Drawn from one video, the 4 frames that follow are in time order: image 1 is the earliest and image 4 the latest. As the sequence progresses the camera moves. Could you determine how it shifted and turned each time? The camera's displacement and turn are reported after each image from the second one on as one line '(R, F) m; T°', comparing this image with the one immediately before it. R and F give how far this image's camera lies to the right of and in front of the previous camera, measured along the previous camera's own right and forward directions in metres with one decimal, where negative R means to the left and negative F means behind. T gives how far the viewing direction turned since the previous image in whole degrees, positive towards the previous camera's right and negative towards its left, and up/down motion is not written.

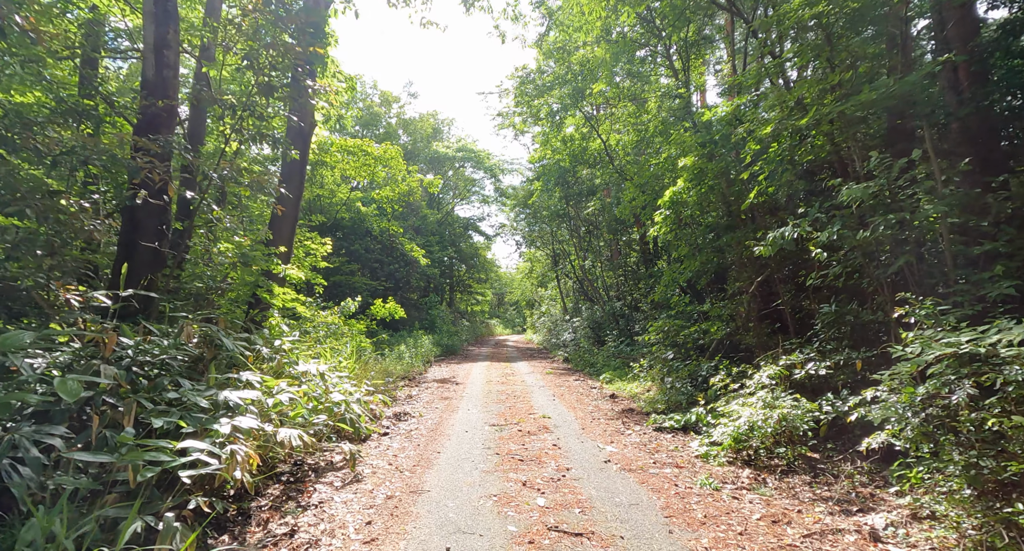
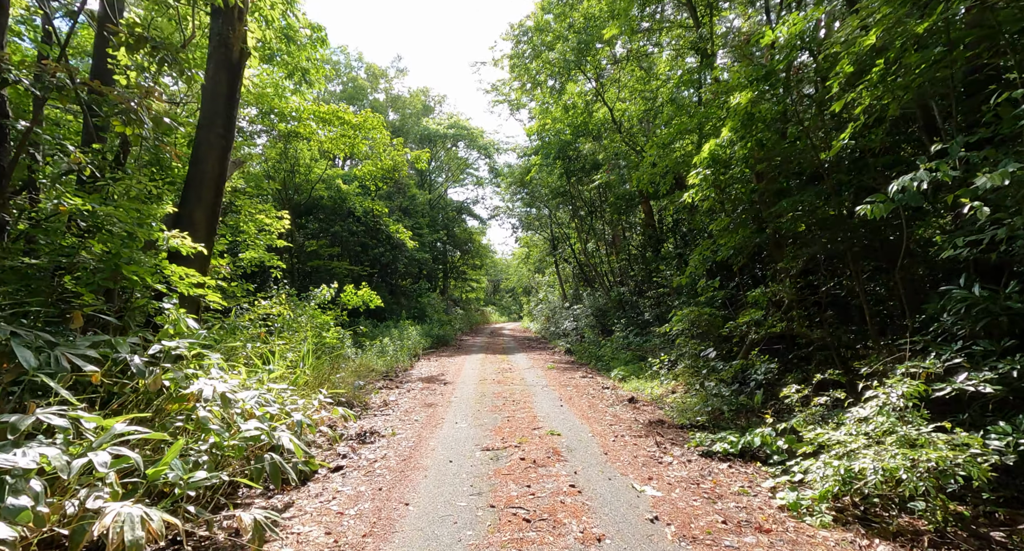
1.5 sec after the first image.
(0.0, +1.8) m; +1°
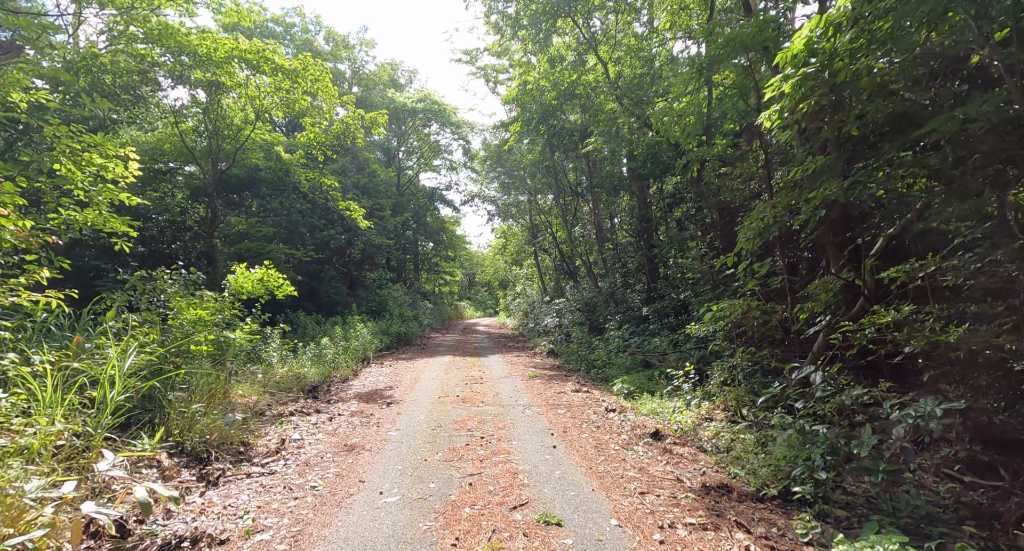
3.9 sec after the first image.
(+0.1, +2.7) m; +3°
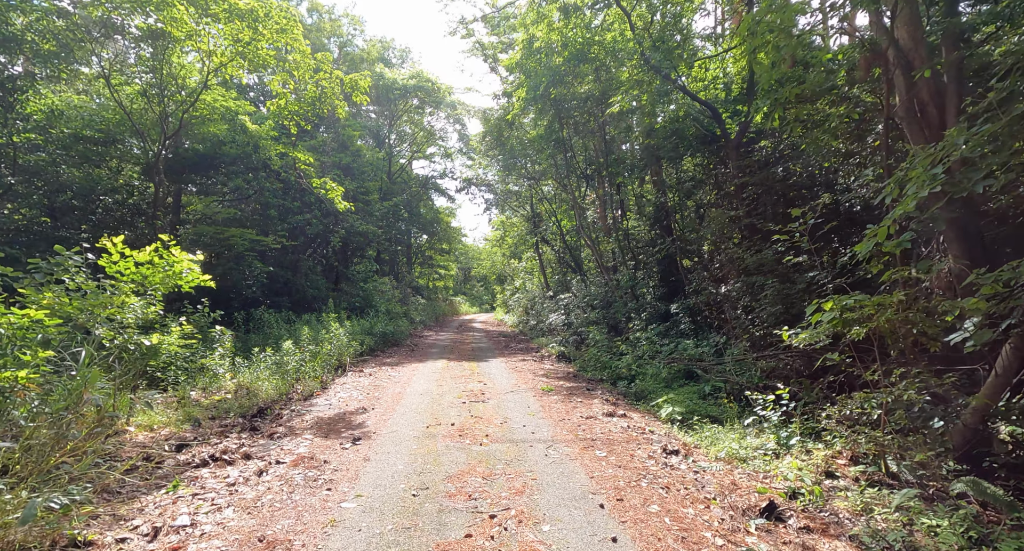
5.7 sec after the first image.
(-0.2, +2.2) m; +1°
